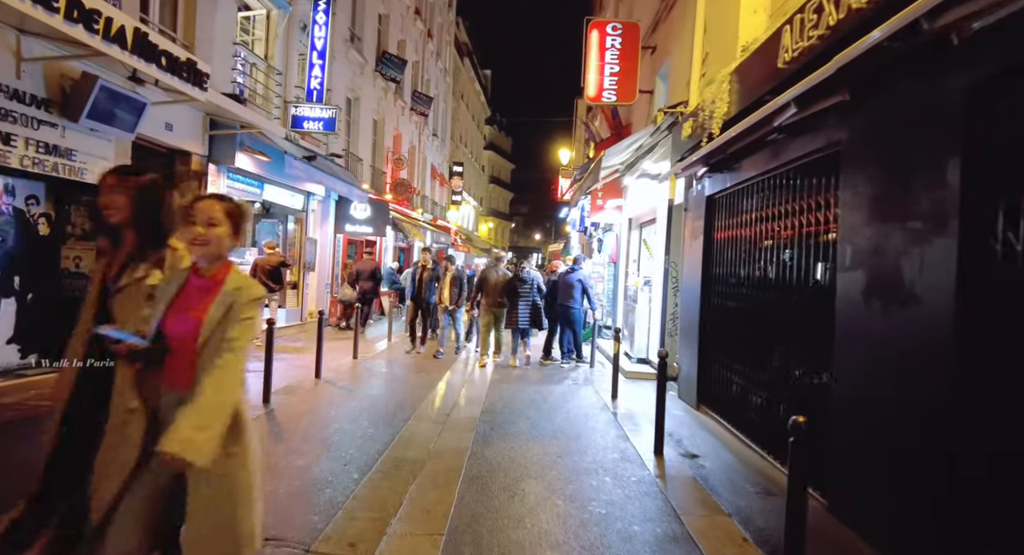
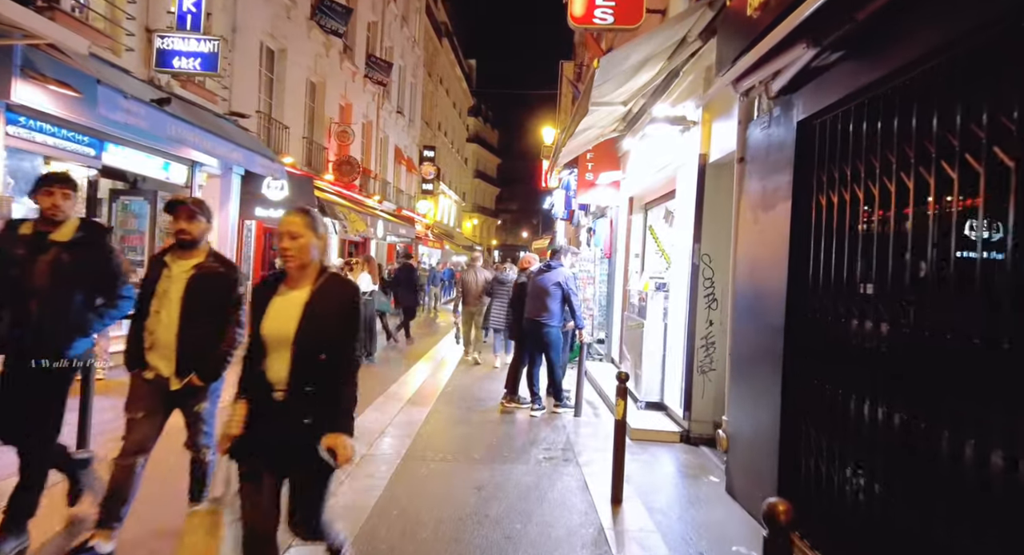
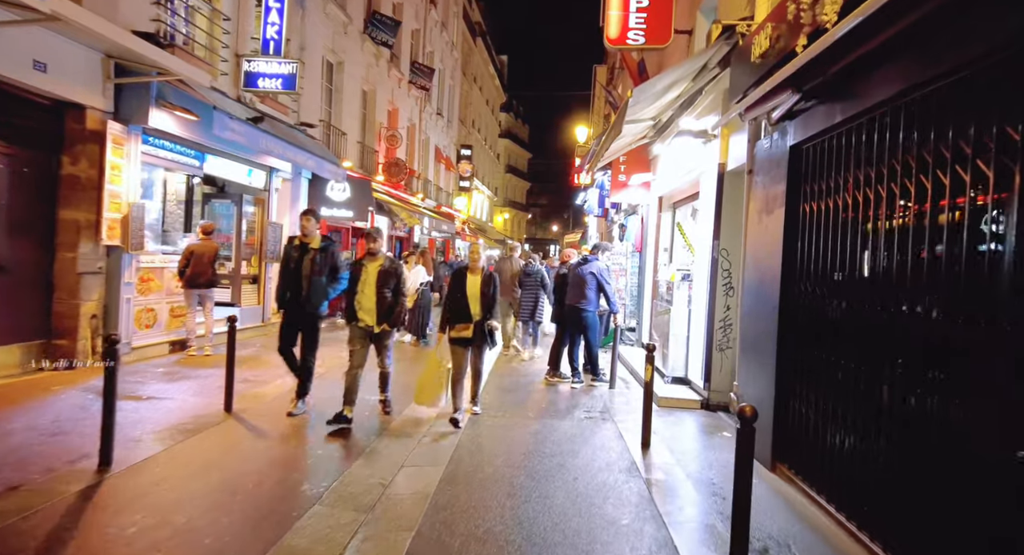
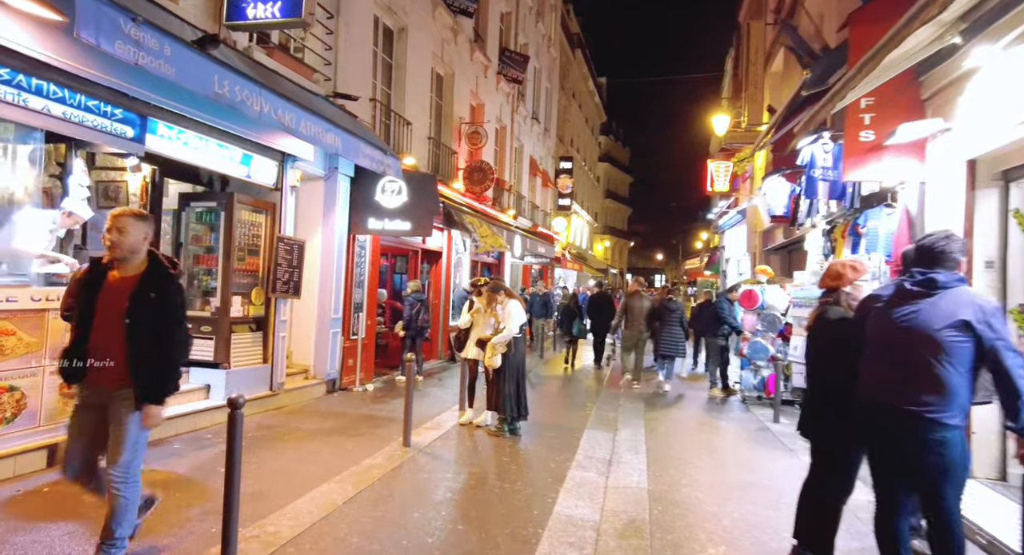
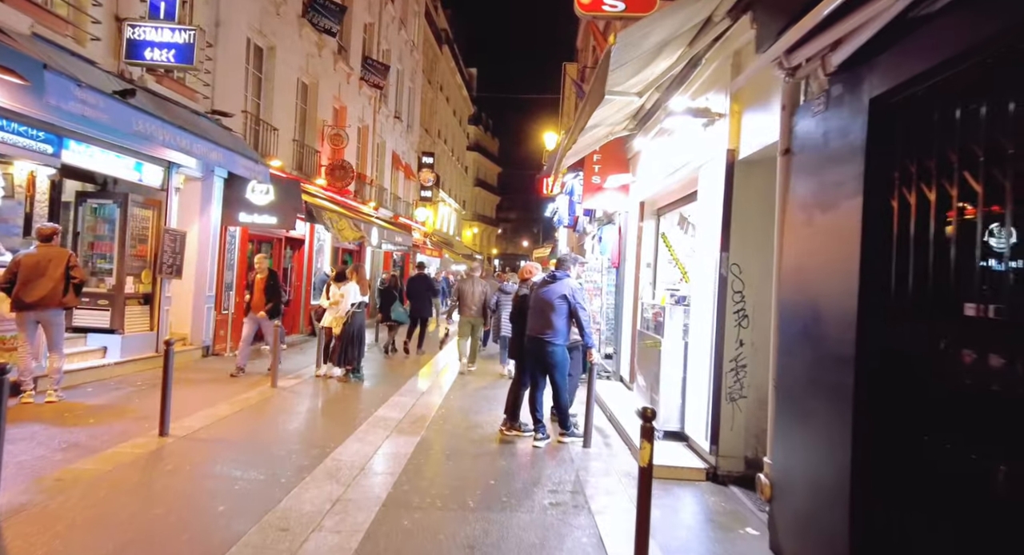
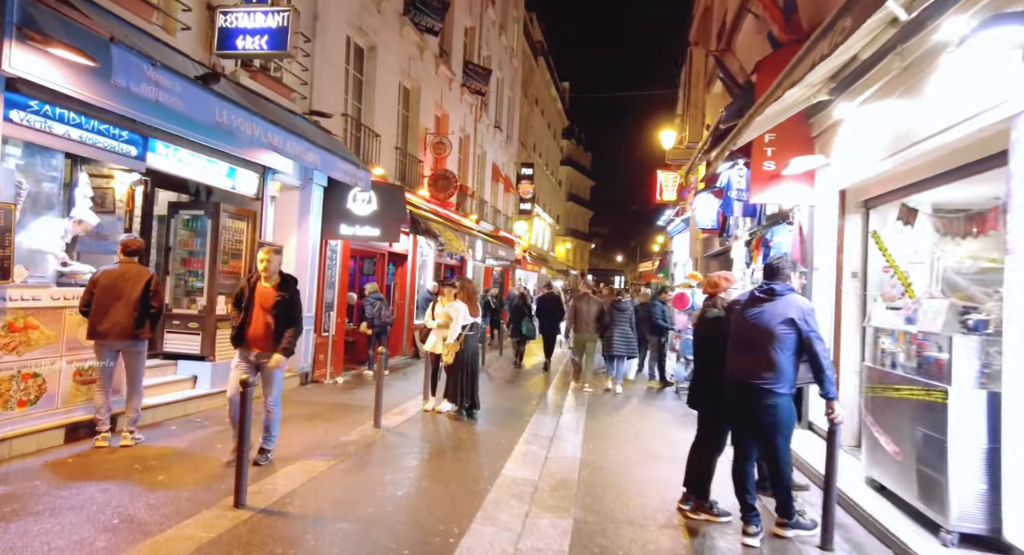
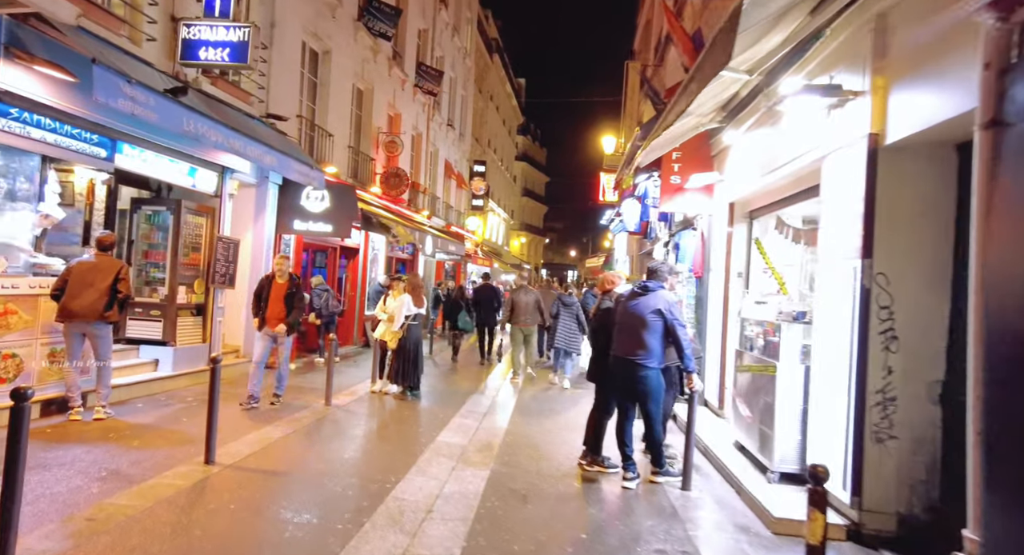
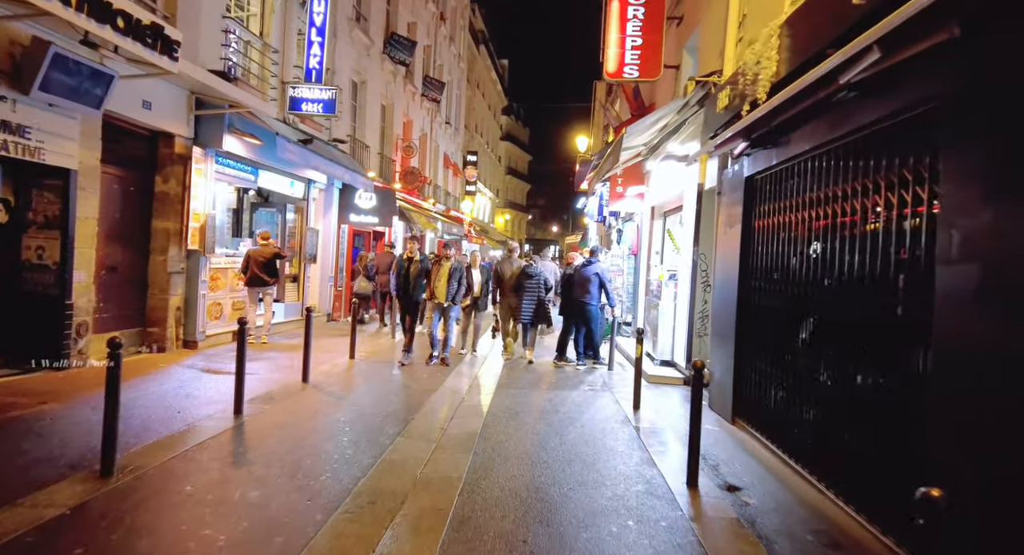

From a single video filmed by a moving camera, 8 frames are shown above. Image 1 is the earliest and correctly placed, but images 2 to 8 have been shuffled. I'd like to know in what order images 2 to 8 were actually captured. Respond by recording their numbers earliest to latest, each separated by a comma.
8, 3, 2, 5, 7, 6, 4
